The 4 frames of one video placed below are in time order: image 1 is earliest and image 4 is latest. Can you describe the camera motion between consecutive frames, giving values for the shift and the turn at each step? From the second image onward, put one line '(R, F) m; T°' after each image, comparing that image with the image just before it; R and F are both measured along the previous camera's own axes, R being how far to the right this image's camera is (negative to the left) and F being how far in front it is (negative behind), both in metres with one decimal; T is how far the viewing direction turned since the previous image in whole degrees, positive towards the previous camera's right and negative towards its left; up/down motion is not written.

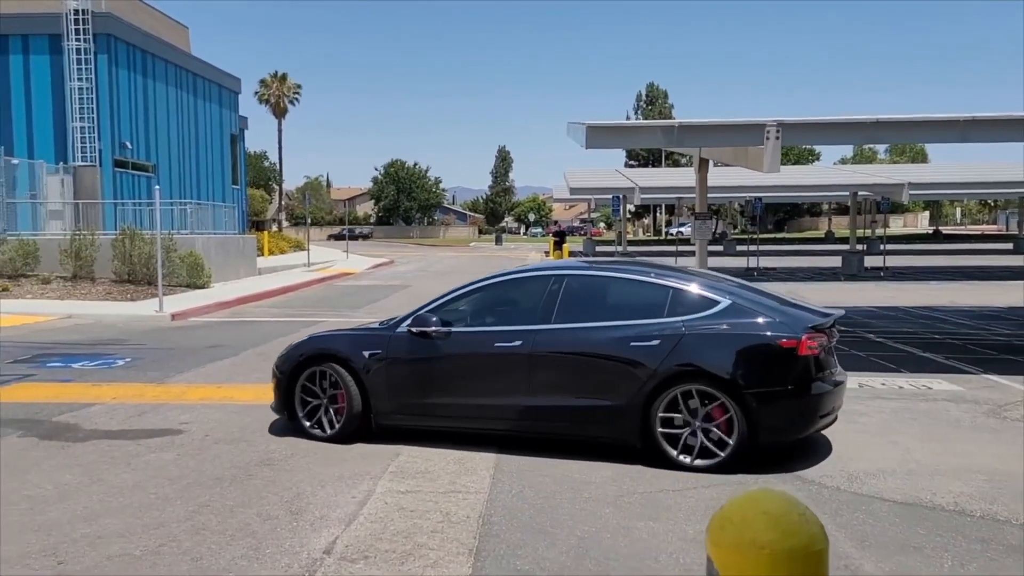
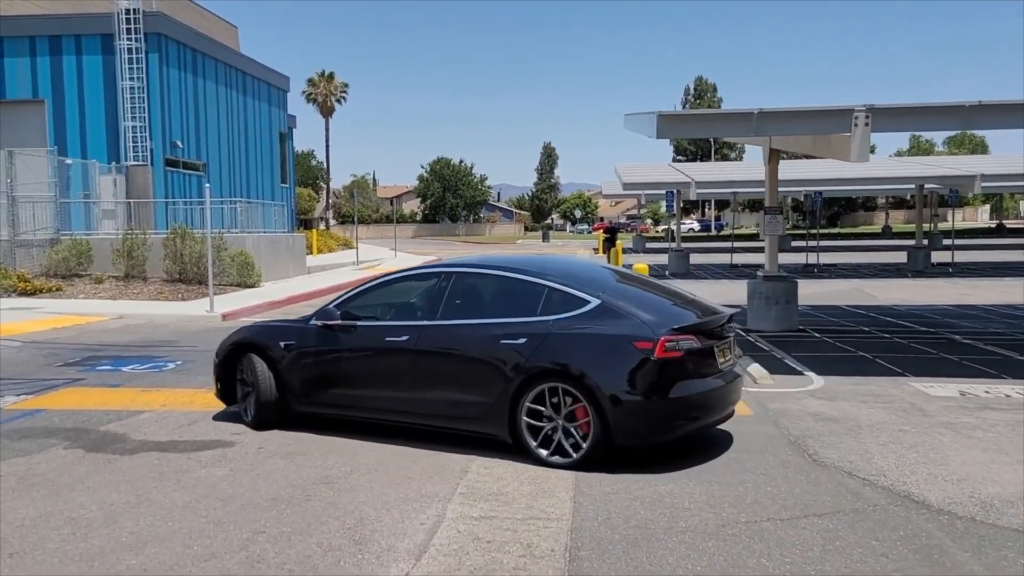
(-0.2, +0.6) m; -3°
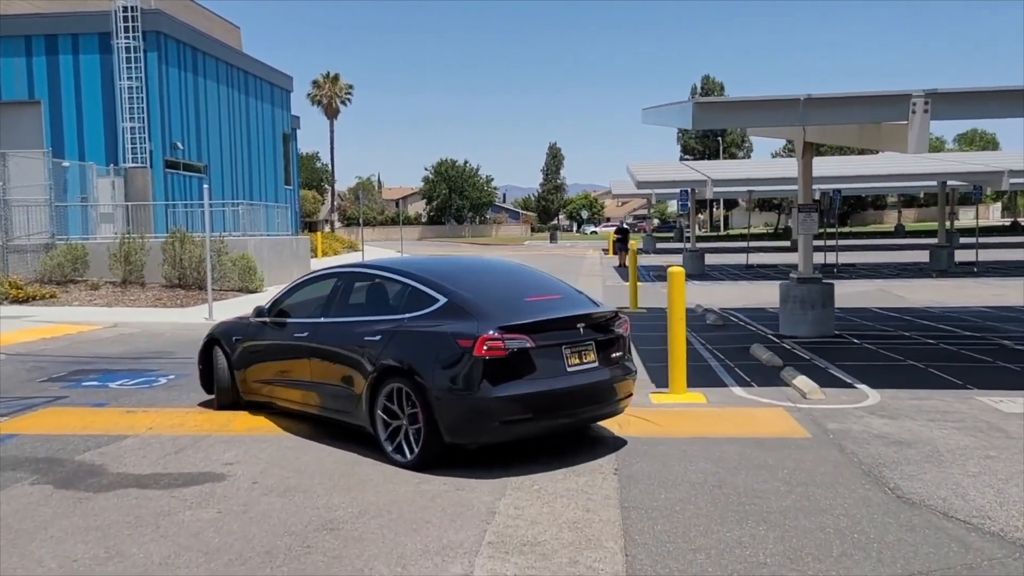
(-0.2, +0.9) m; 0°
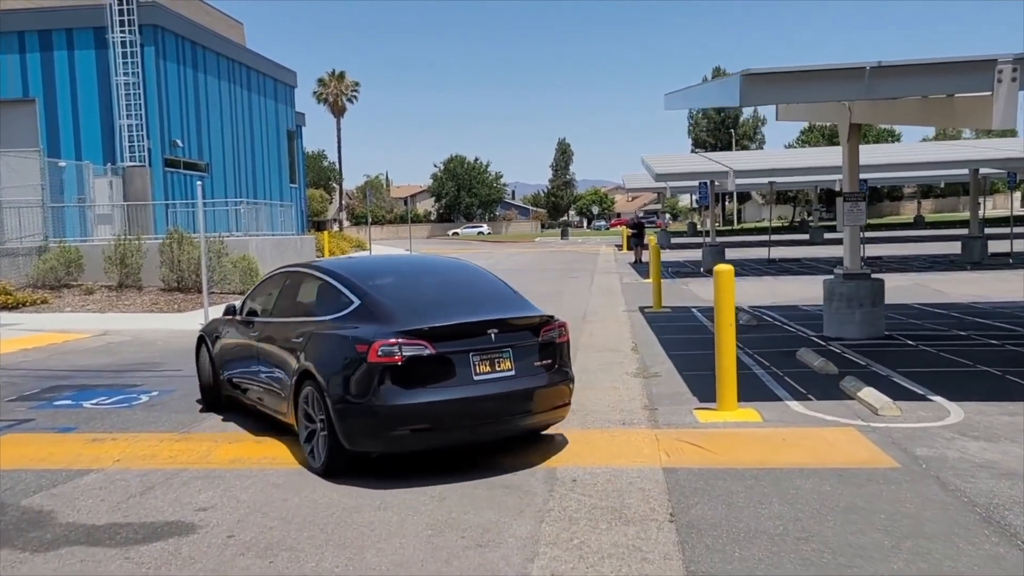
(-0.1, +1.2) m; -1°
